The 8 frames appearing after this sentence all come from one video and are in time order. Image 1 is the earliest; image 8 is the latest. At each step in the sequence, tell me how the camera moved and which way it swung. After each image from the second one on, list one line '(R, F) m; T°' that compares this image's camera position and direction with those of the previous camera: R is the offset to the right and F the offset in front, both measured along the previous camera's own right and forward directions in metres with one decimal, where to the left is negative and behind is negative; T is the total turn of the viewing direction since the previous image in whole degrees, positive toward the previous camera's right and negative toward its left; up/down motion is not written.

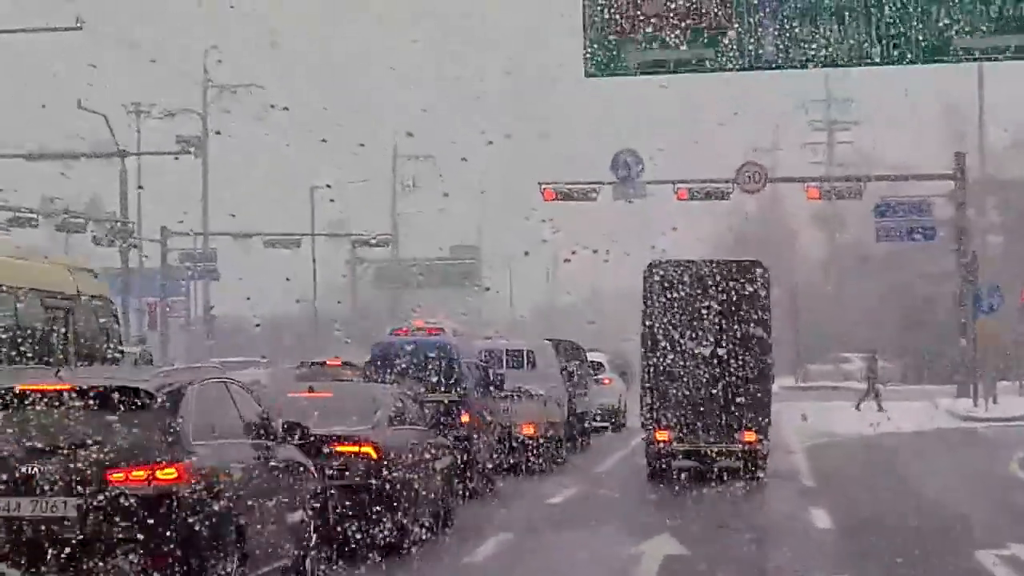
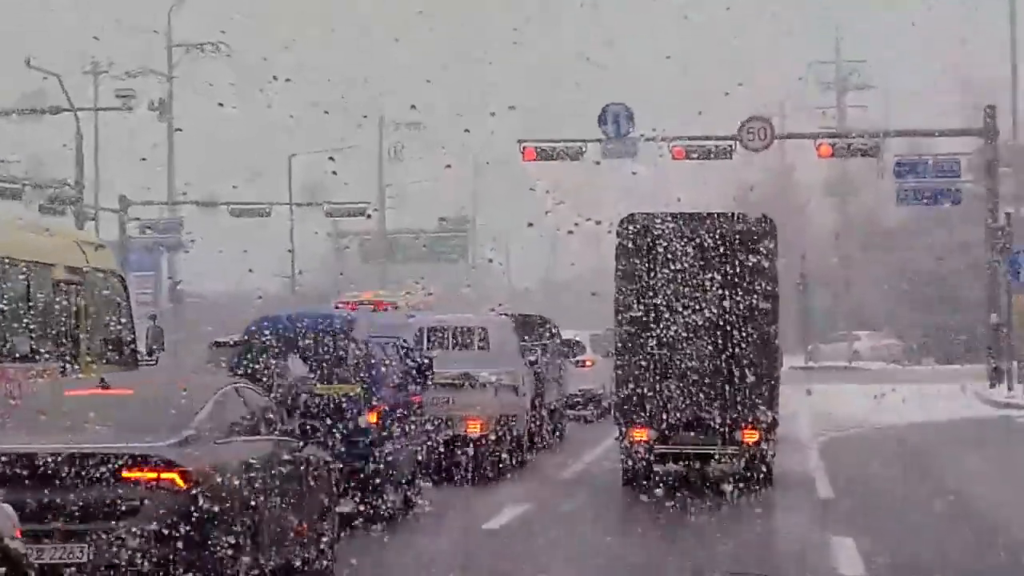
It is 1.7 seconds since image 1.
(+0.3, +3.5) m; 0°
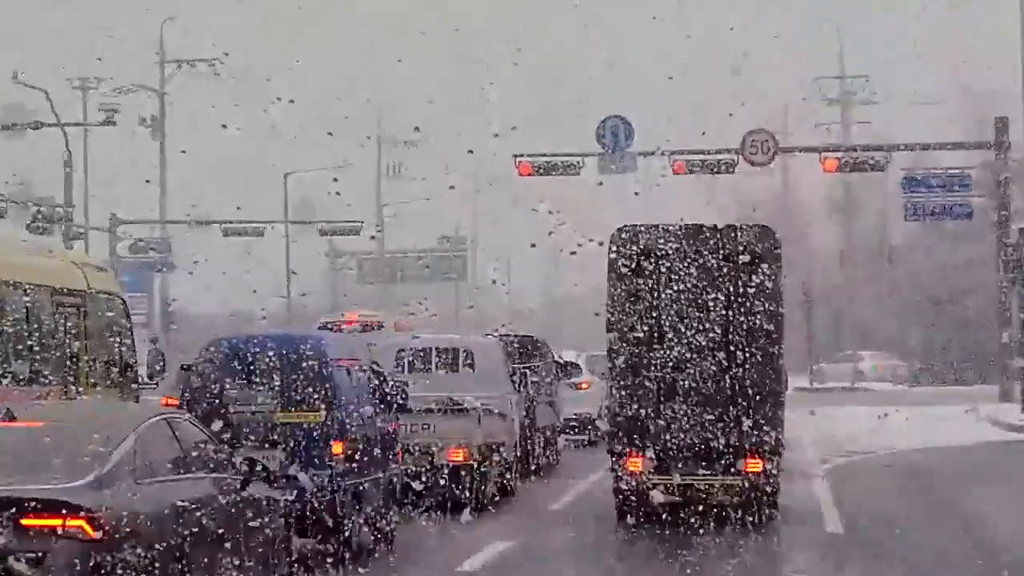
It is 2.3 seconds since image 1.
(+0.1, +1.0) m; 0°
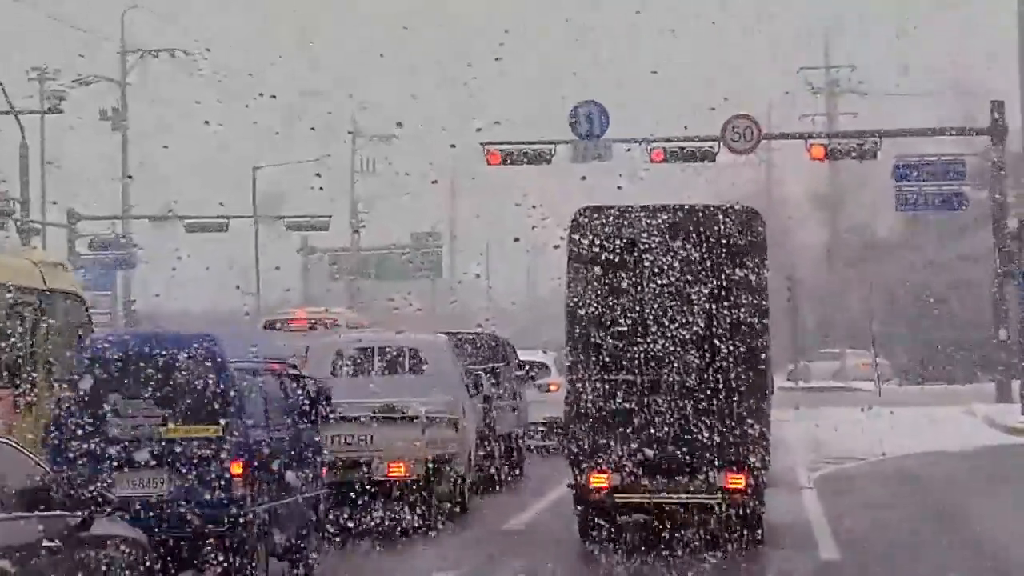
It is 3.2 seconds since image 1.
(+0.2, +1.6) m; 0°
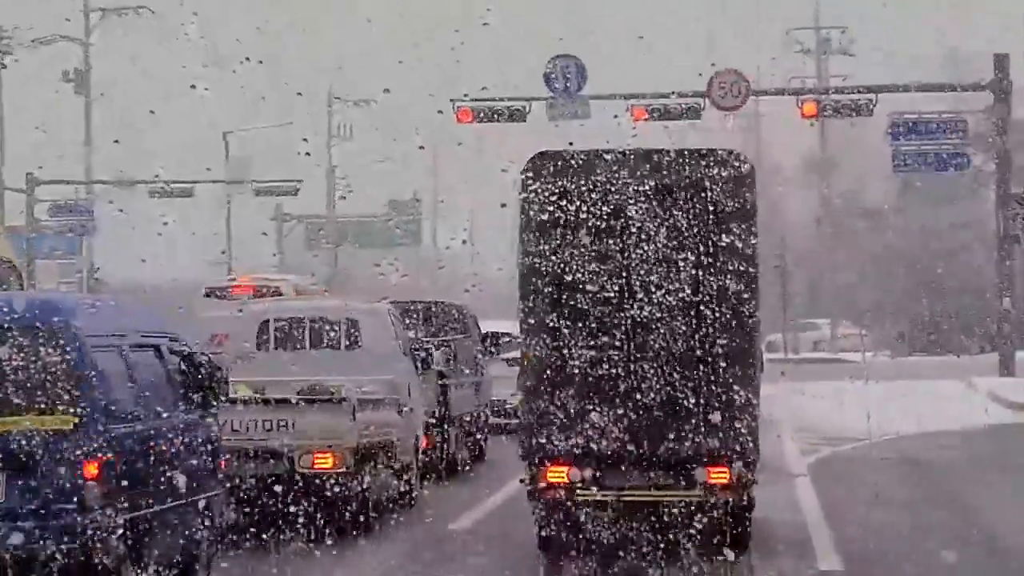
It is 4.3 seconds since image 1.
(+0.2, +1.7) m; 0°
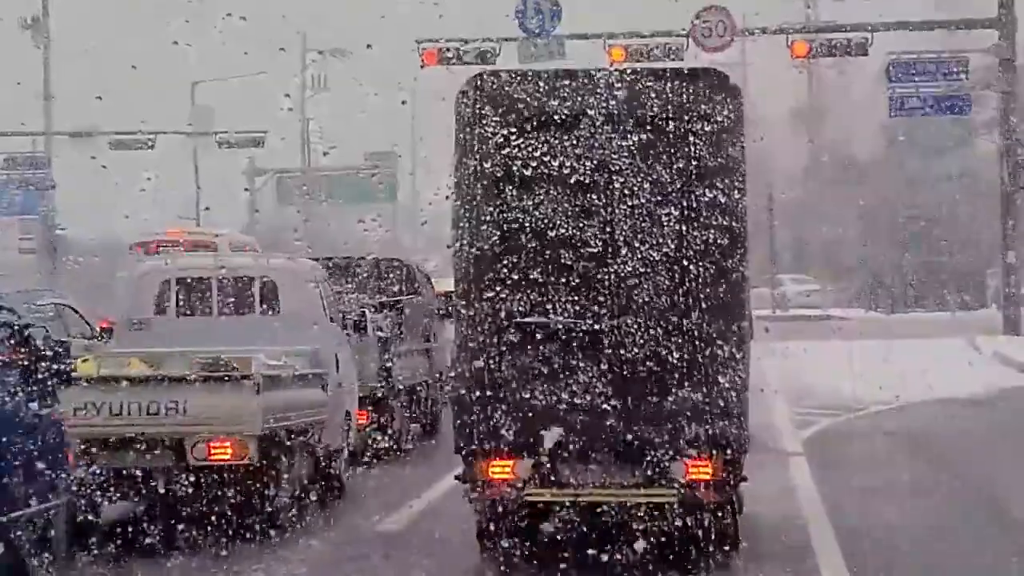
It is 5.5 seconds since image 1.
(+0.1, +1.7) m; 0°
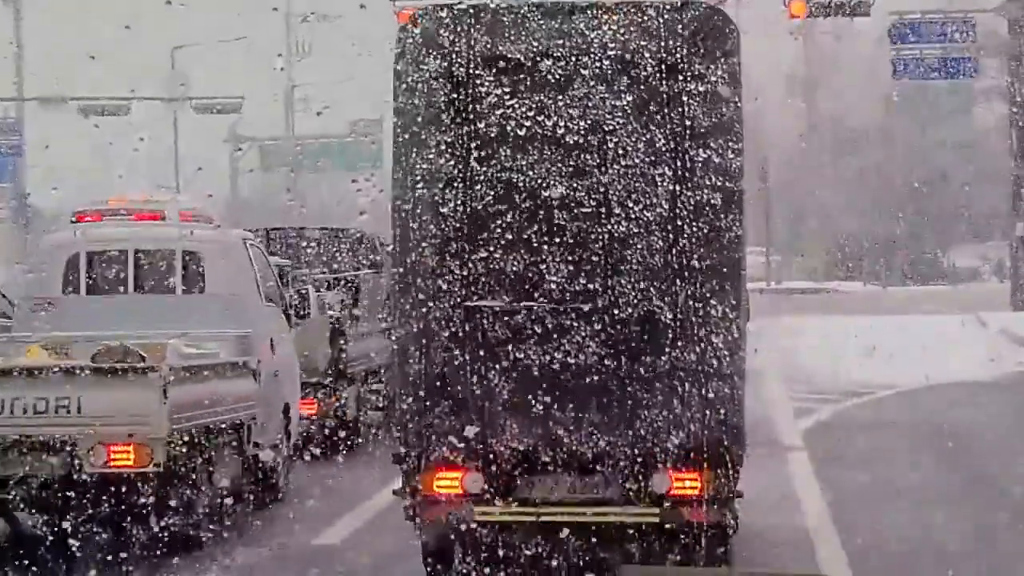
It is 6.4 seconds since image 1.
(+0.1, +1.2) m; 0°
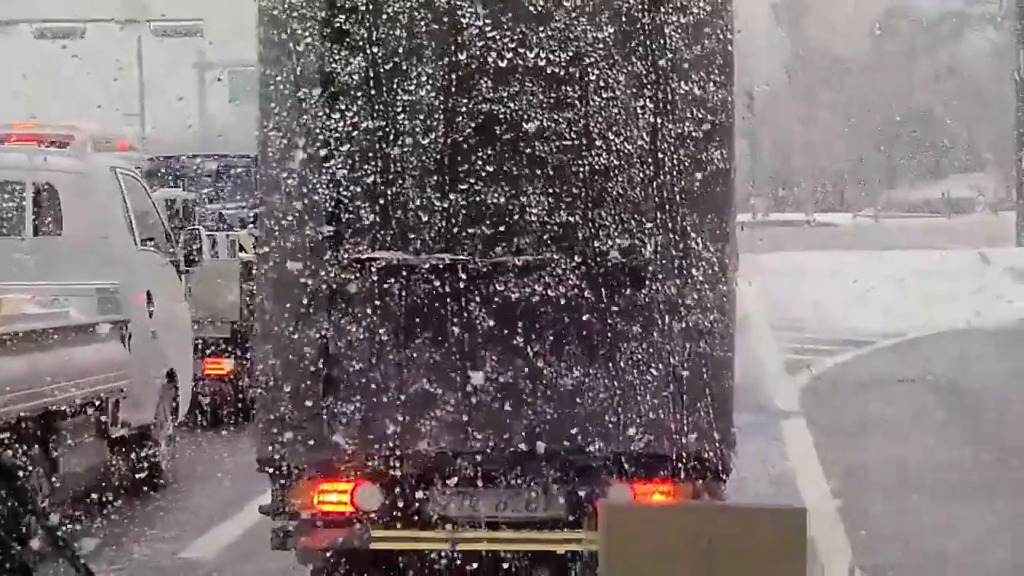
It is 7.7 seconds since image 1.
(+0.1, +1.6) m; 0°
